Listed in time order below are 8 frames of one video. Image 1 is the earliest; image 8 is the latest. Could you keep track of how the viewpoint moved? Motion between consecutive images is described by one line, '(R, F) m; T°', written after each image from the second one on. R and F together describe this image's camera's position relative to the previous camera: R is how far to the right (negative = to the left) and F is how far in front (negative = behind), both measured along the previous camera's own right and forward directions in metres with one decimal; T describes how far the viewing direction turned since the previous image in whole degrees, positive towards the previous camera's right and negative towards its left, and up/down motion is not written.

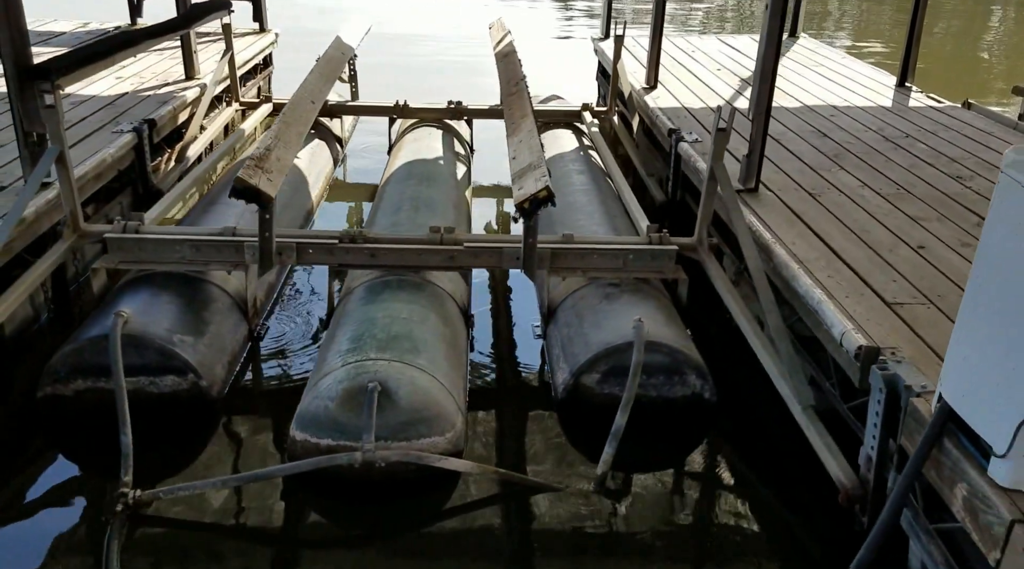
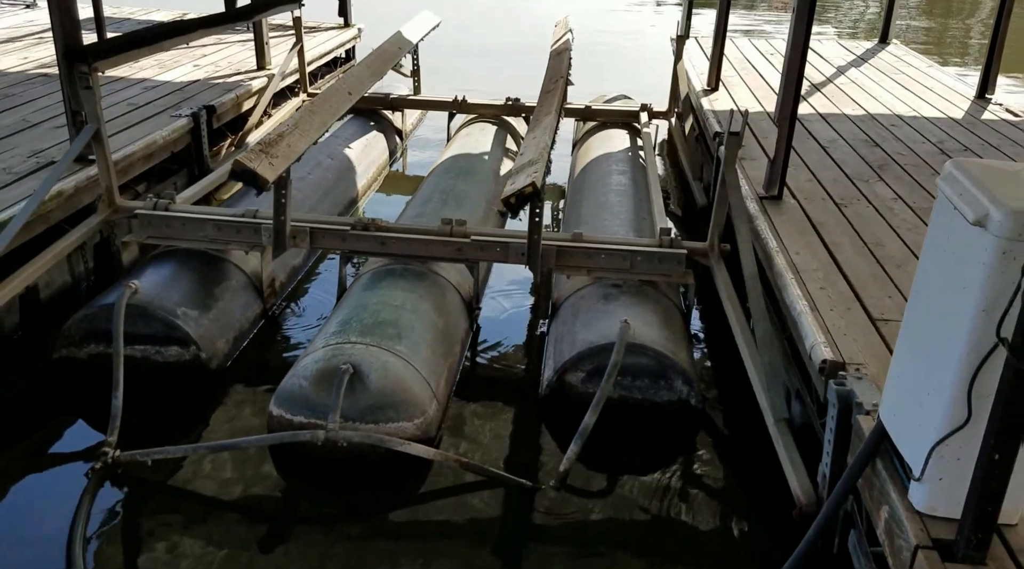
(+0.5, 0.0) m; -7°
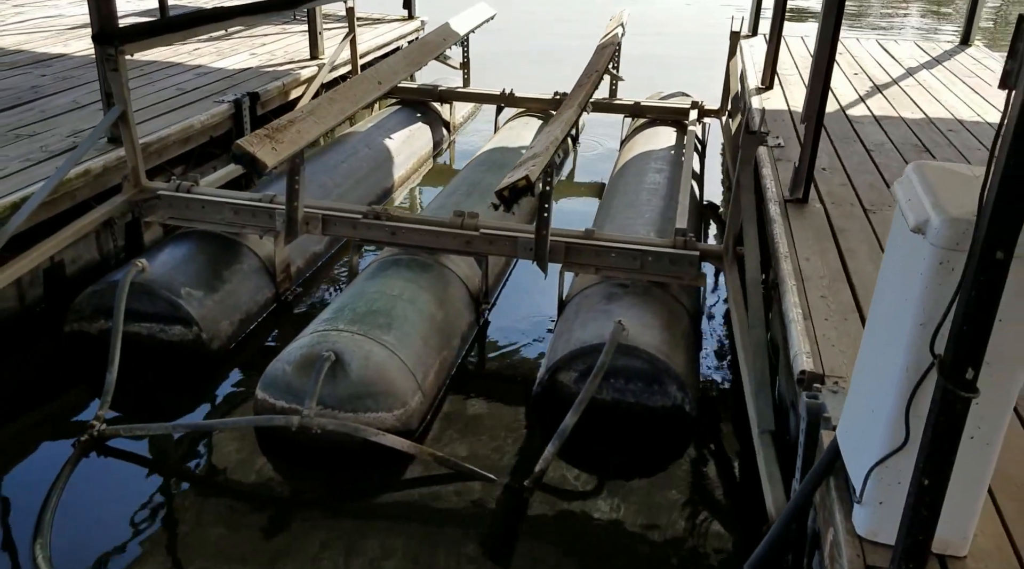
(+0.3, +0.1) m; -6°
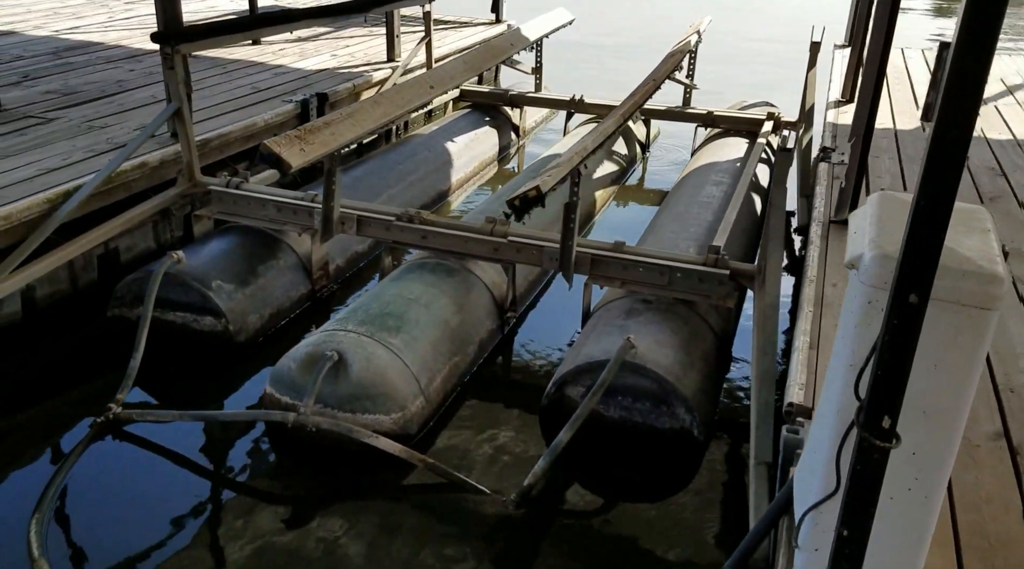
(+0.4, 0.0) m; -7°
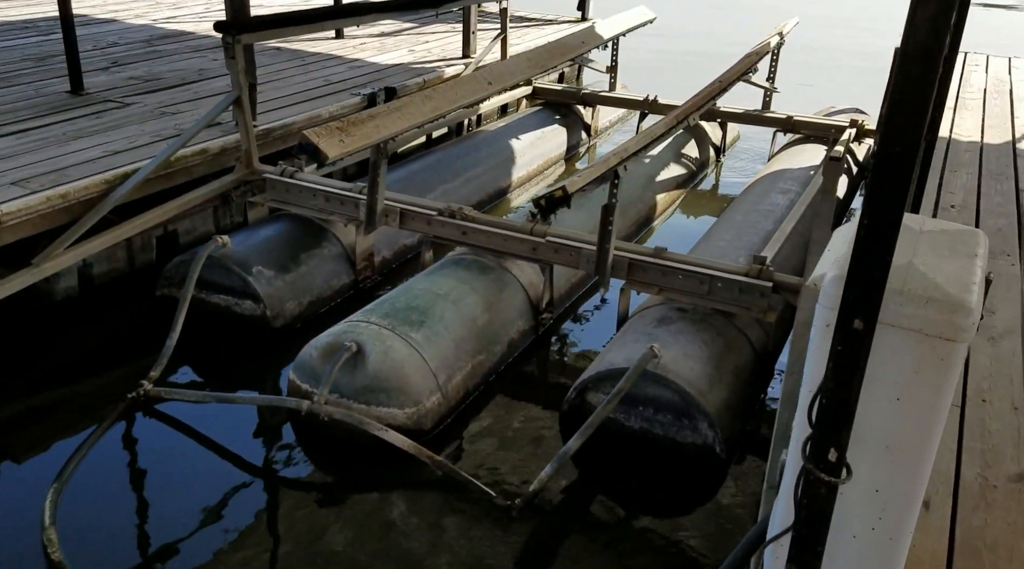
(+0.3, +0.1) m; -6°
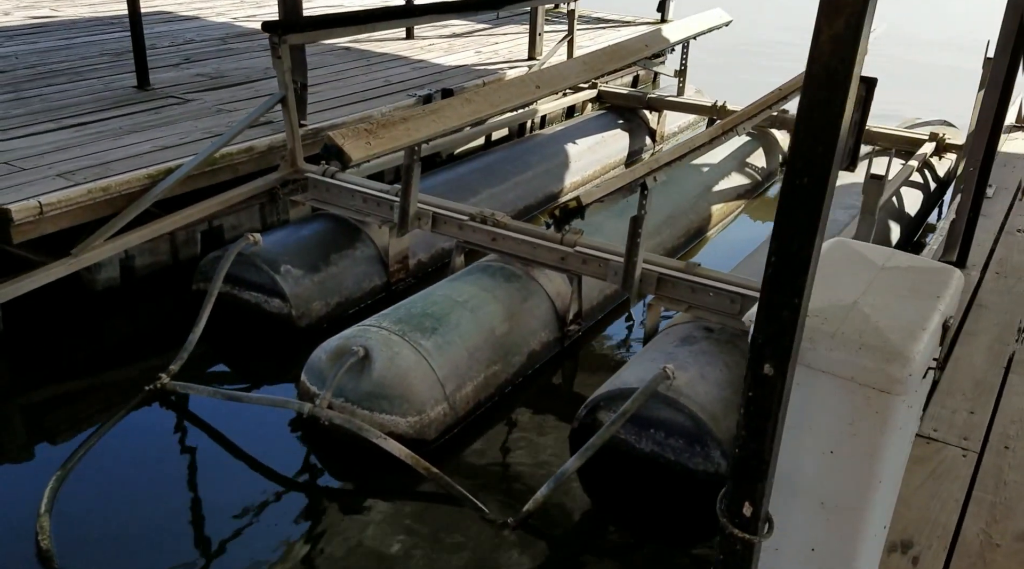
(+0.3, +0.1) m; -6°
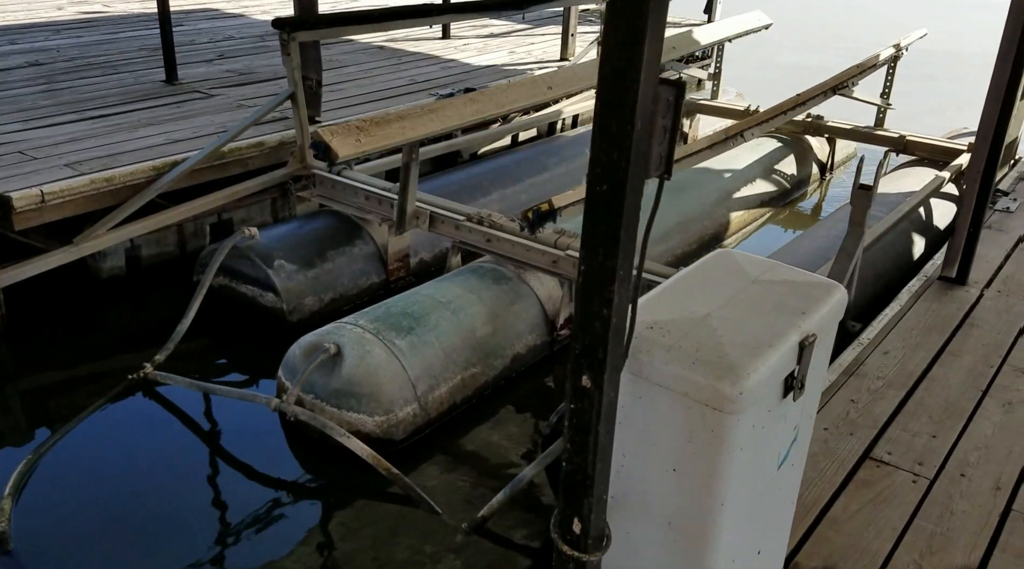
(+0.3, 0.0) m; -4°
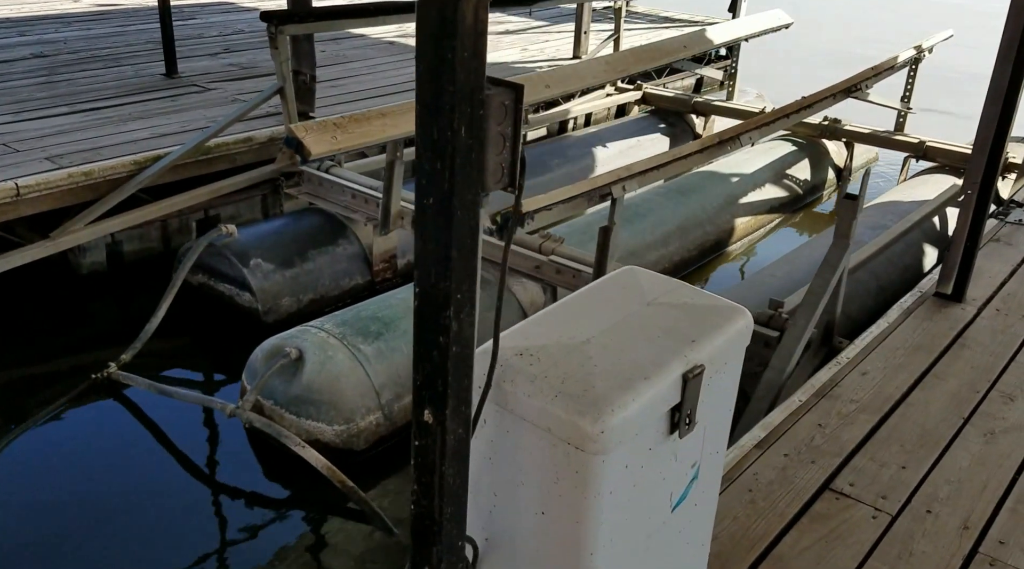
(+0.2, +0.1) m; -2°
